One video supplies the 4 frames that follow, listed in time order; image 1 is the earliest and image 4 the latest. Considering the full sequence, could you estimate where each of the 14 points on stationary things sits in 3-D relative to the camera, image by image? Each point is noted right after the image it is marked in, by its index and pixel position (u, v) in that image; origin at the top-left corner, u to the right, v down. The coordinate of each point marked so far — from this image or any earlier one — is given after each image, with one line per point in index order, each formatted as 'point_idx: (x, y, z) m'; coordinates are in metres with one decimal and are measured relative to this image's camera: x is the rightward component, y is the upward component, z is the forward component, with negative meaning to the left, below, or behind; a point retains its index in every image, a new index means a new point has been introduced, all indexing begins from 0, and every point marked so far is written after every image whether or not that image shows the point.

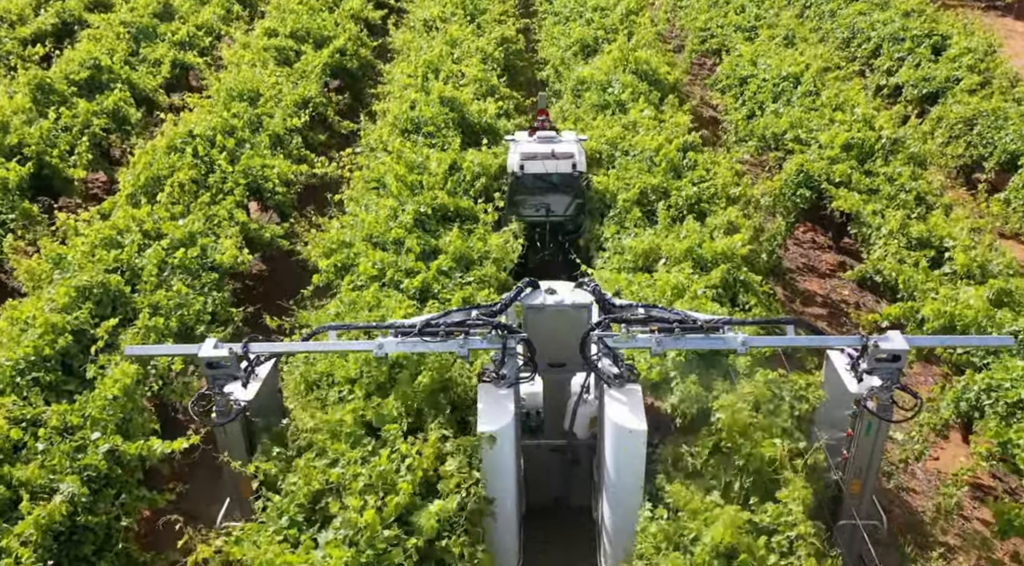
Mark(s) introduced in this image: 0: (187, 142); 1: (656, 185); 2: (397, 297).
0: (-4.1, +1.7, +13.4) m
1: (+1.7, +1.1, +12.3) m
2: (-1.1, -0.1, +10.1) m
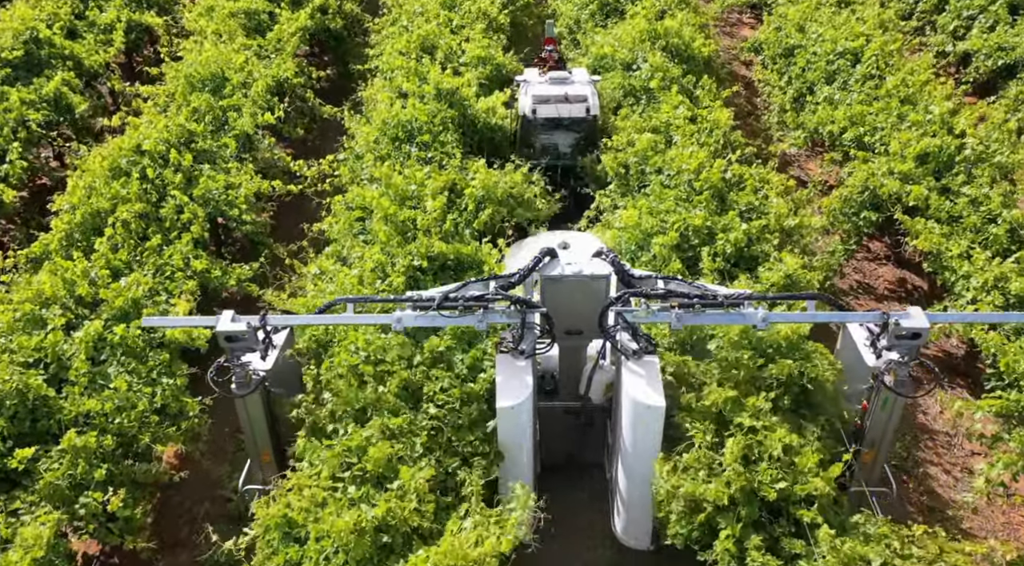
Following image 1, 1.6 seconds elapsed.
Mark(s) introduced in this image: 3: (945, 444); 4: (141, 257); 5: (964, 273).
0: (-3.9, +1.3, +11.2) m
1: (+1.8, +0.6, +10.2) m
2: (-1.0, -0.9, +8.1) m
3: (+4.3, -1.6, +10.6) m
4: (-3.5, +0.2, +10.0) m
5: (+4.3, +0.1, +10.1) m
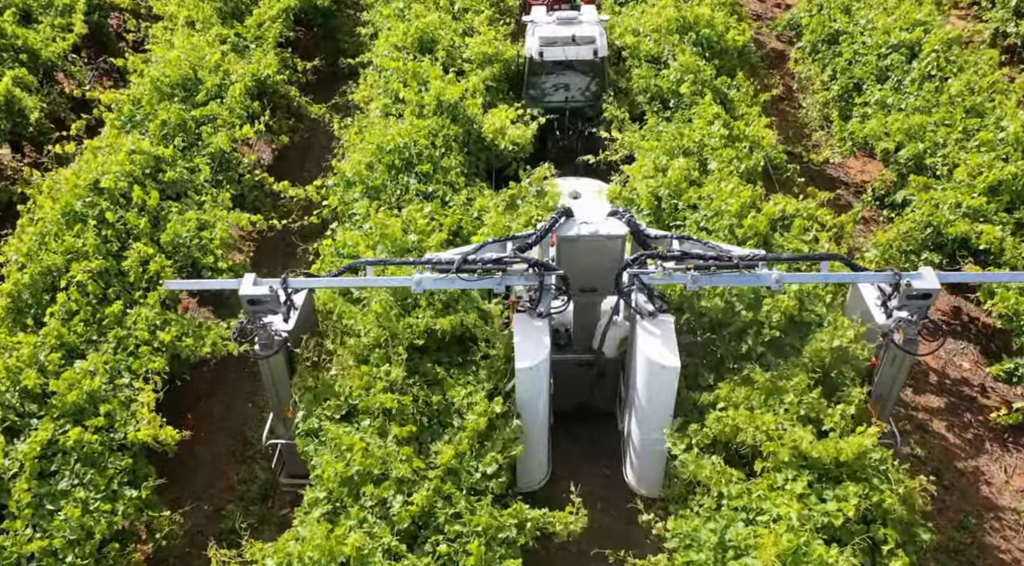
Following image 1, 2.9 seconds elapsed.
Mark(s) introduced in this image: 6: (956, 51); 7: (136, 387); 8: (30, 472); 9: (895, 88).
0: (-3.8, +0.8, +9.8) m
1: (+1.9, 0.0, +8.8) m
2: (-0.8, -1.7, +6.9) m
3: (+4.4, -2.1, +9.4) m
4: (-3.3, -0.4, +8.6) m
5: (+4.4, -0.5, +8.7) m
6: (+5.1, +2.7, +12.3) m
7: (-2.9, -0.8, +8.2) m
8: (-3.3, -1.3, +7.5) m
9: (+4.3, +2.2, +12.0) m
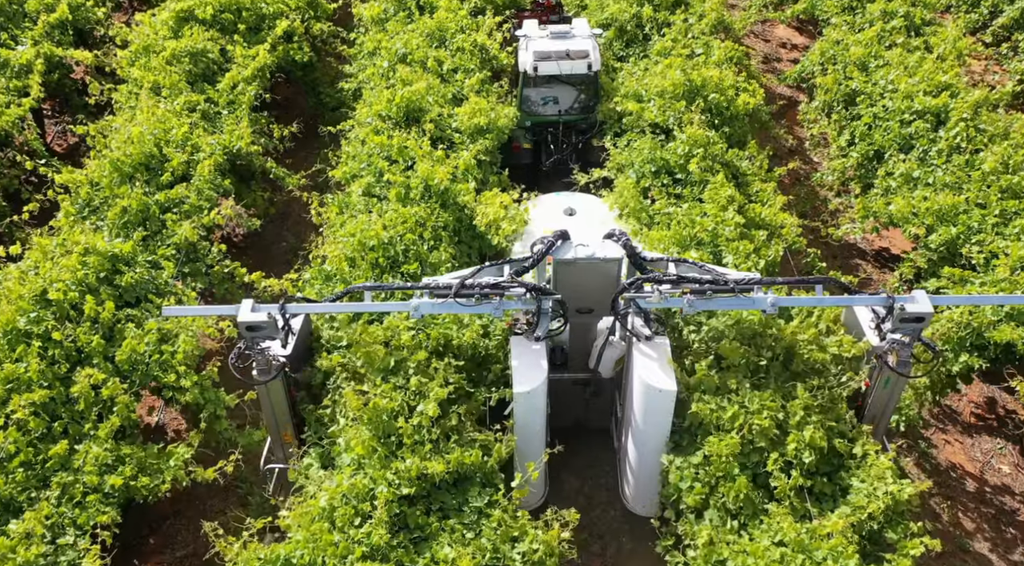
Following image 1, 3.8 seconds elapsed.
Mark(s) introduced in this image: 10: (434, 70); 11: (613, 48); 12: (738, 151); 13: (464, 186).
0: (-3.8, -0.2, +8.8) m
1: (+1.9, -1.0, +7.9) m
2: (-0.8, -2.6, +5.9) m
3: (+4.4, -3.1, +8.5) m
4: (-3.3, -1.4, +7.7) m
5: (+4.4, -1.4, +7.8) m
6: (+5.0, +1.8, +11.4) m
7: (-2.9, -1.8, +7.2) m
8: (-3.3, -2.3, +6.5) m
9: (+4.2, +1.3, +11.0) m
10: (-0.9, +2.4, +12.0) m
11: (+1.2, +2.8, +13.0) m
12: (+2.3, +1.4, +11.0) m
13: (-0.5, +0.9, +10.1) m
